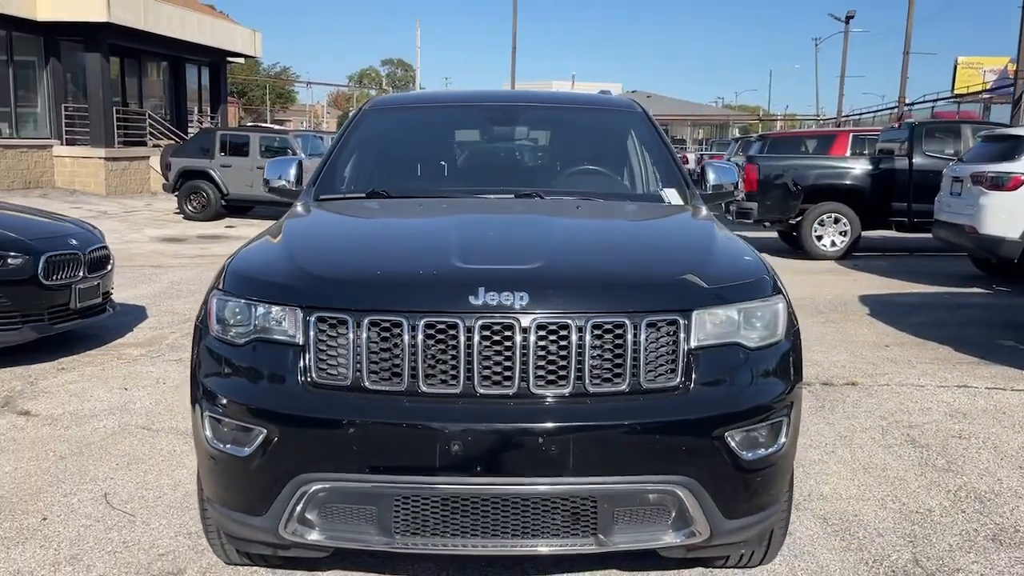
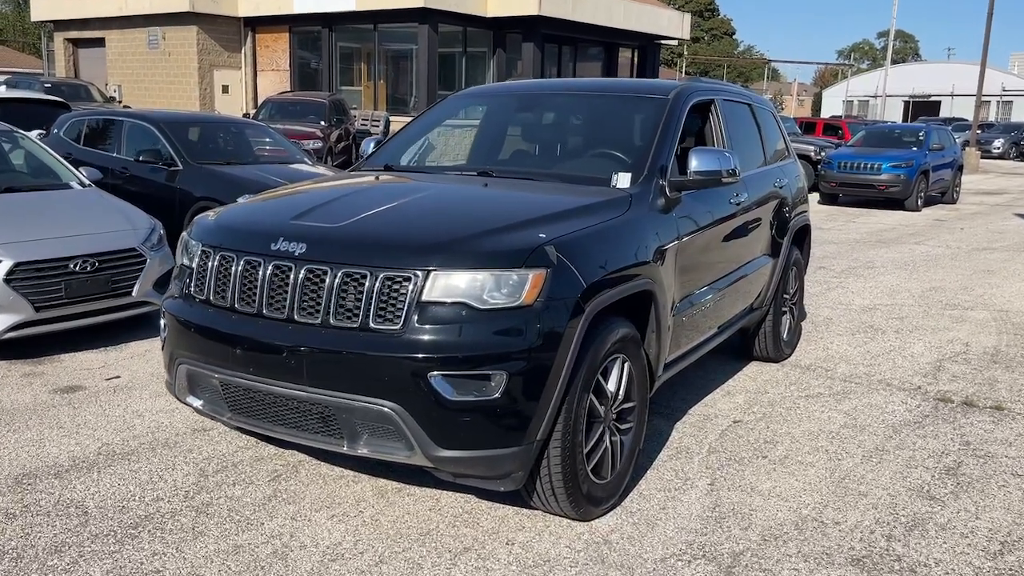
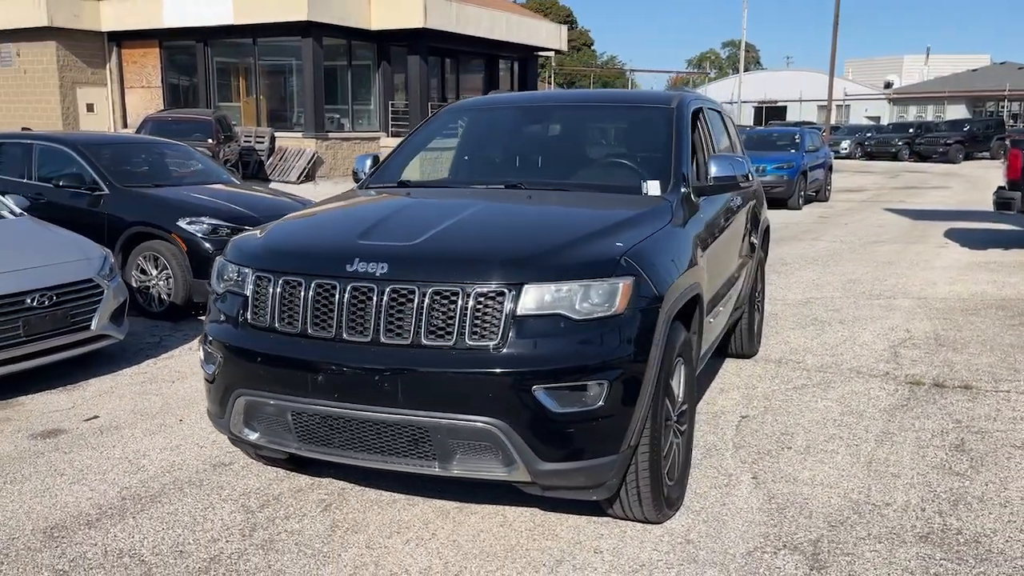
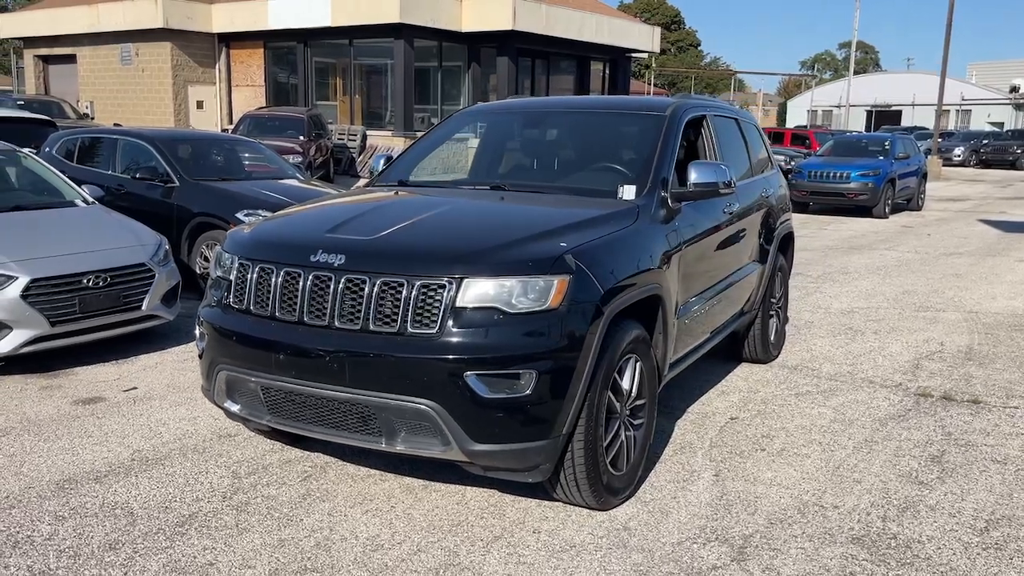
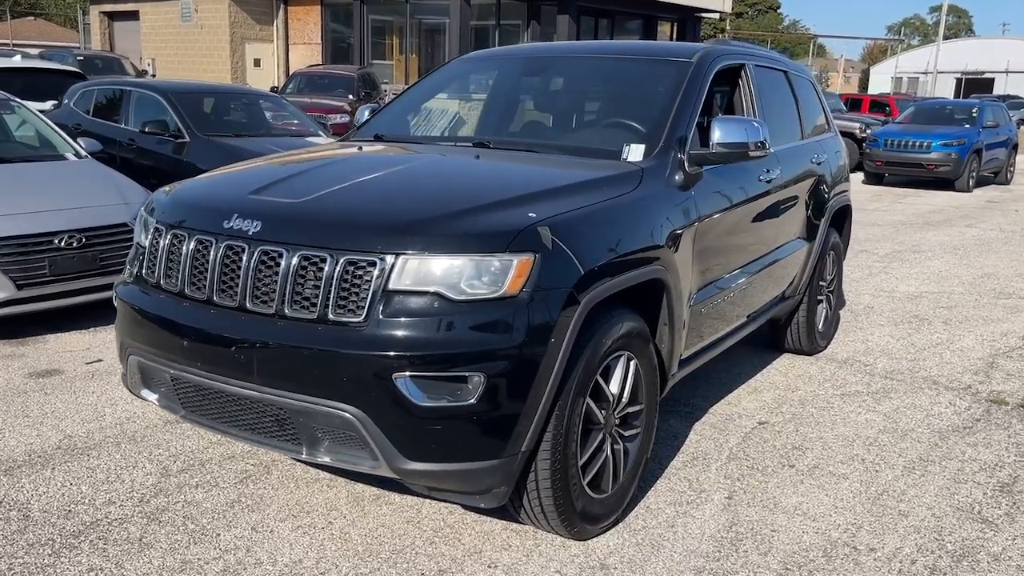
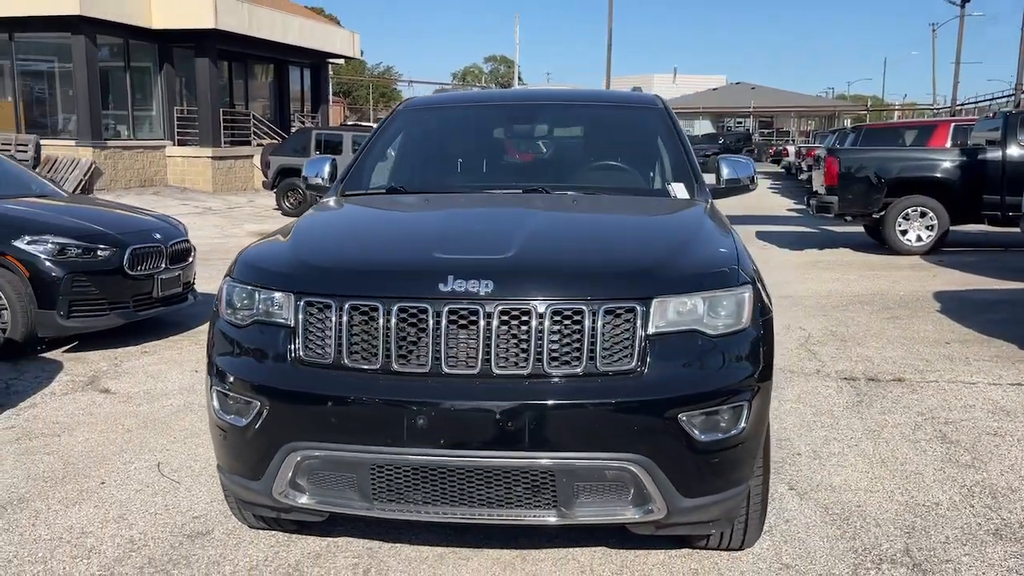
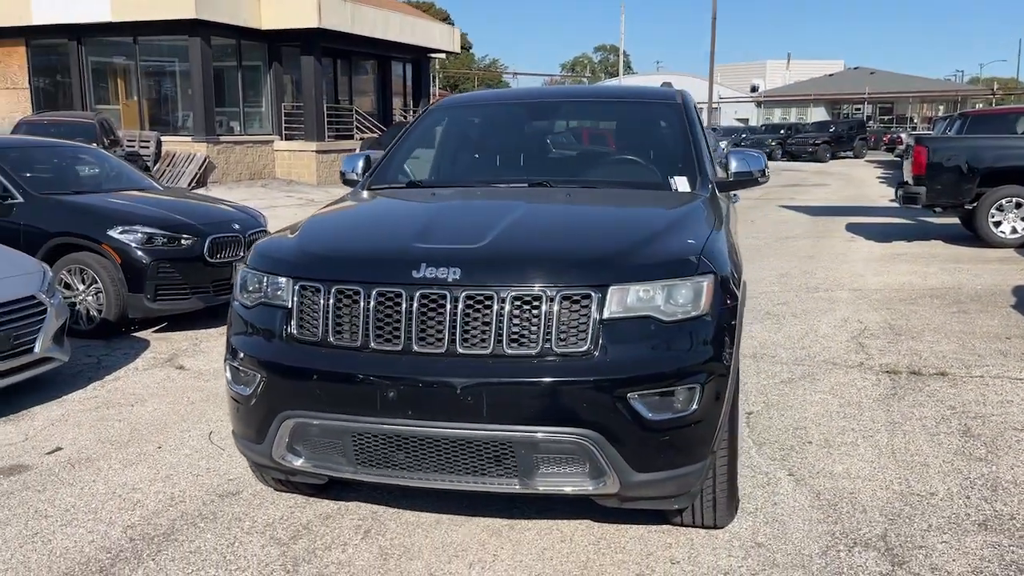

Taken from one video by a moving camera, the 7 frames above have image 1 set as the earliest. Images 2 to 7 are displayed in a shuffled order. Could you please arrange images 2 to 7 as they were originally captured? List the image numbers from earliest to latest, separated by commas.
6, 7, 3, 4, 2, 5
